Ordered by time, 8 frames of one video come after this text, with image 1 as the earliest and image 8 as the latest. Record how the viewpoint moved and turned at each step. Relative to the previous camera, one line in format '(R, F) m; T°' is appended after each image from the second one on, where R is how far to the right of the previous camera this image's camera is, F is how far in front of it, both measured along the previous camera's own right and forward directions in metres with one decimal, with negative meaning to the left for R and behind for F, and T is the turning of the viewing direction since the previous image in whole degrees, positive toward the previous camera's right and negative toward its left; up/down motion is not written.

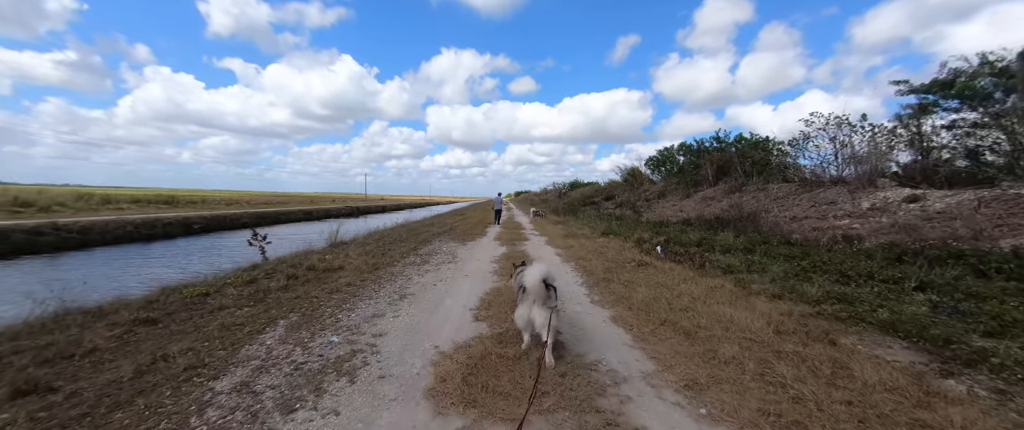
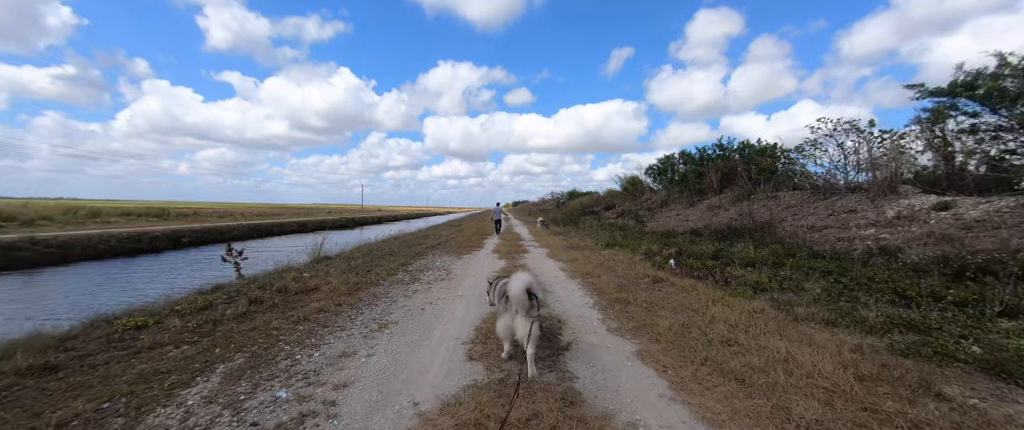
(-0.1, +1.0) m; 0°
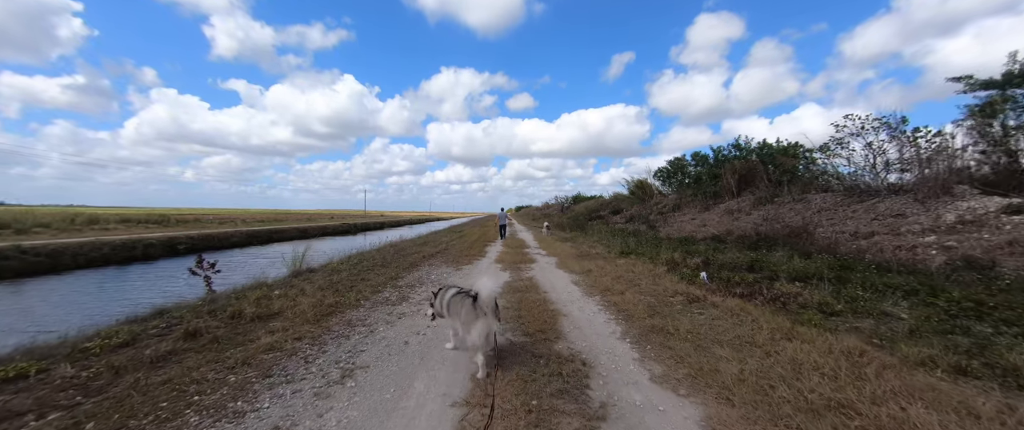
(-0.1, +1.4) m; 0°
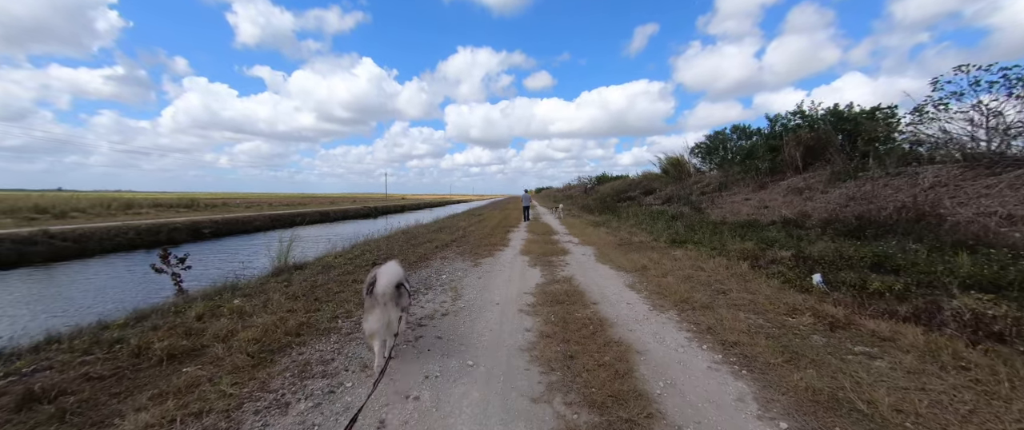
(-0.3, +2.3) m; -3°
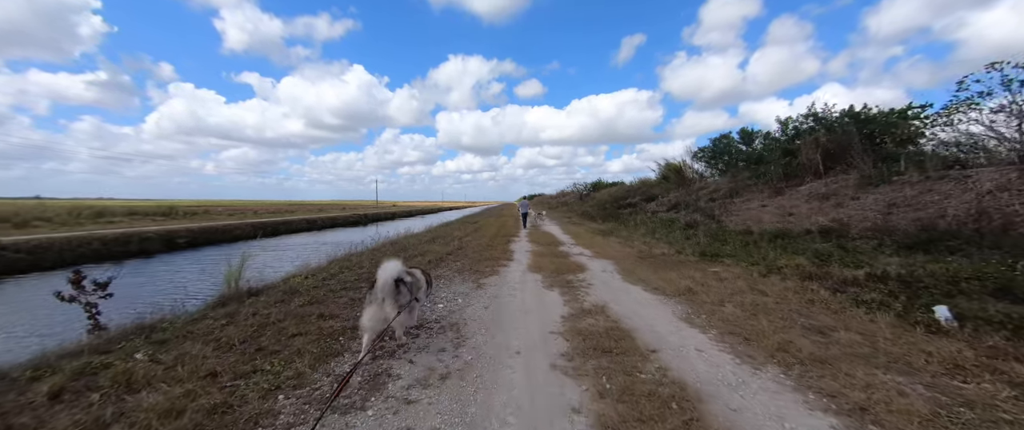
(-0.4, +1.7) m; +1°
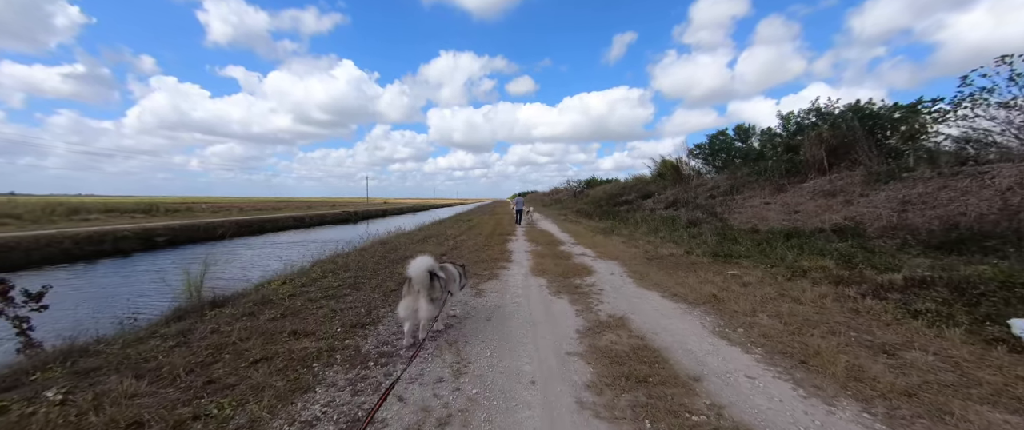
(-0.2, +0.8) m; +1°
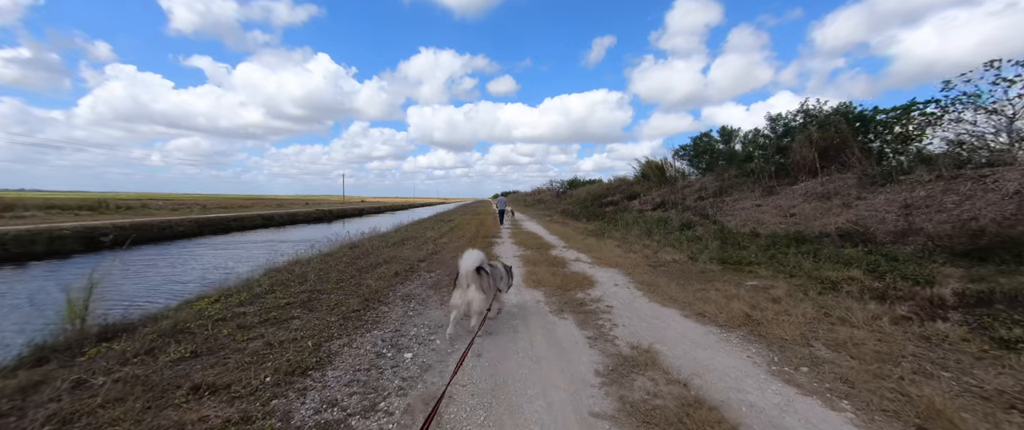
(-0.2, +1.2) m; +3°
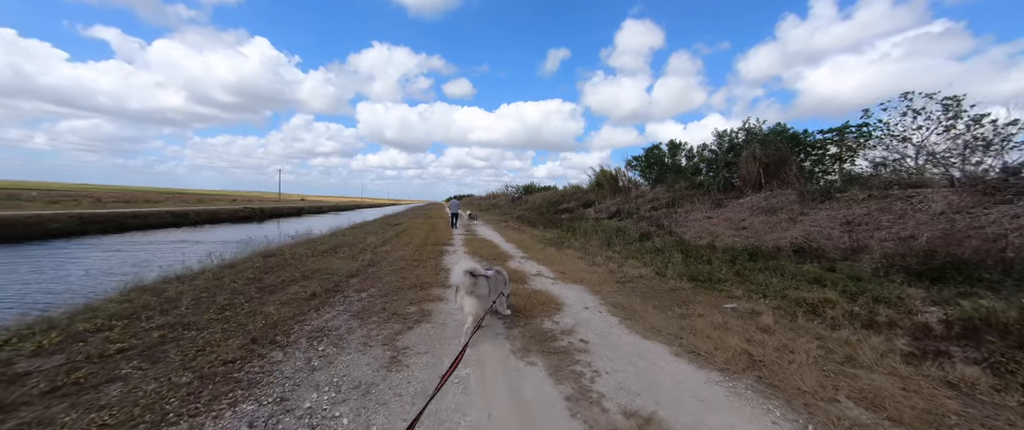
(0.0, +1.2) m; +7°
